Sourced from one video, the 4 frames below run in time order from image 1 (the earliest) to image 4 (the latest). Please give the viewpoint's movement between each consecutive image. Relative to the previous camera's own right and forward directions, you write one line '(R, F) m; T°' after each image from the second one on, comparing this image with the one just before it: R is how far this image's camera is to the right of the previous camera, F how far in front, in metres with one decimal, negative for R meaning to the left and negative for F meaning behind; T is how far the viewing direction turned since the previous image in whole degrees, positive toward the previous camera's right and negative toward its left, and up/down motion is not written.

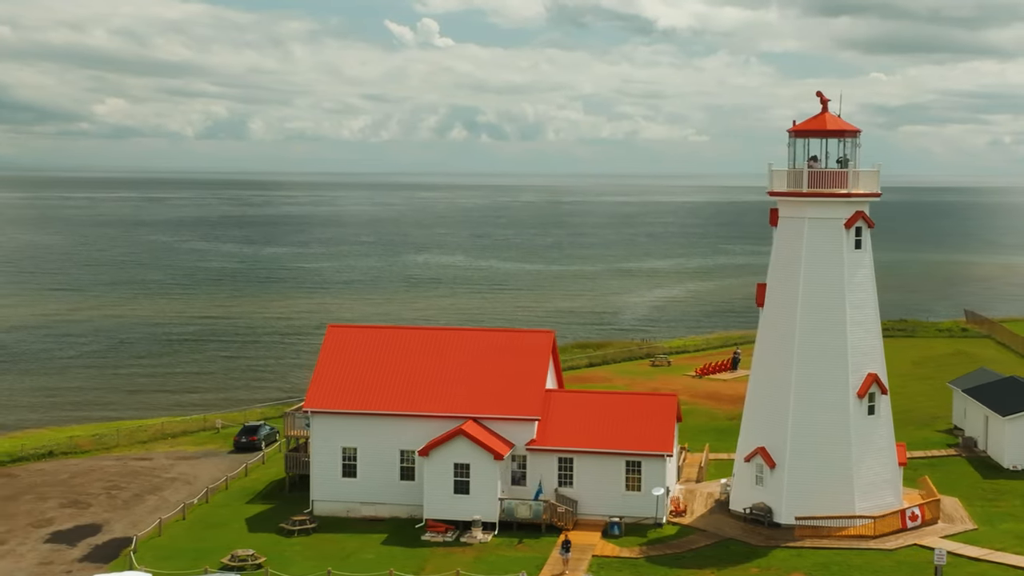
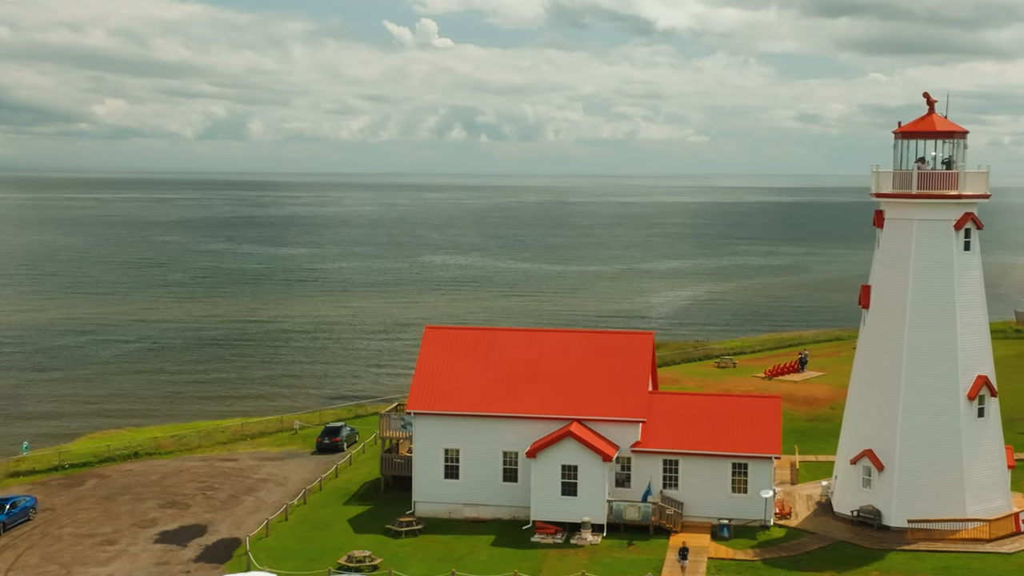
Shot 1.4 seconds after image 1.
(-2.7, -0.1) m; -1°
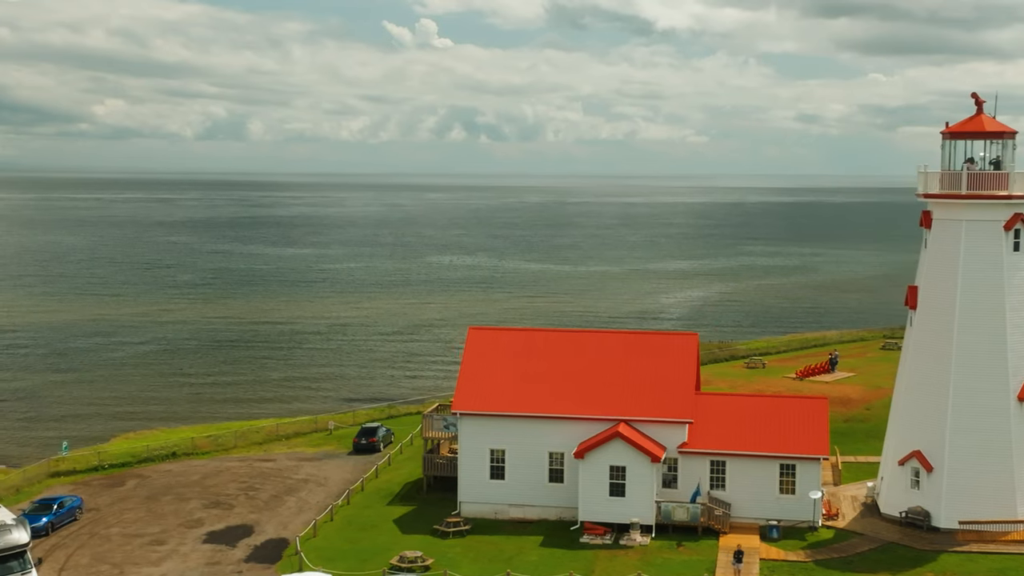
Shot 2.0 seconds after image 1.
(-1.2, 0.0) m; 0°
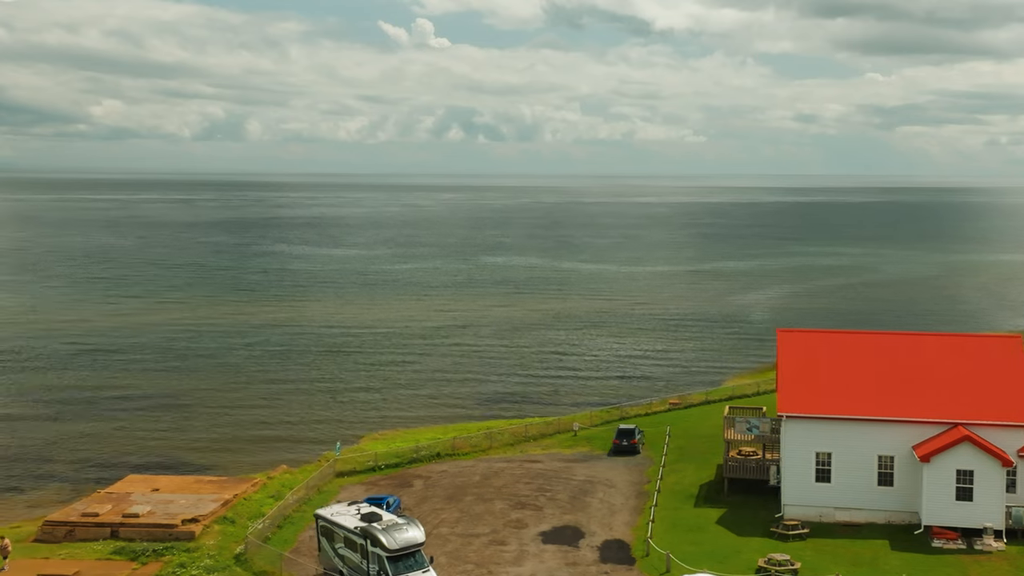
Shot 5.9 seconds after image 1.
(-8.7, -0.2) m; -2°
